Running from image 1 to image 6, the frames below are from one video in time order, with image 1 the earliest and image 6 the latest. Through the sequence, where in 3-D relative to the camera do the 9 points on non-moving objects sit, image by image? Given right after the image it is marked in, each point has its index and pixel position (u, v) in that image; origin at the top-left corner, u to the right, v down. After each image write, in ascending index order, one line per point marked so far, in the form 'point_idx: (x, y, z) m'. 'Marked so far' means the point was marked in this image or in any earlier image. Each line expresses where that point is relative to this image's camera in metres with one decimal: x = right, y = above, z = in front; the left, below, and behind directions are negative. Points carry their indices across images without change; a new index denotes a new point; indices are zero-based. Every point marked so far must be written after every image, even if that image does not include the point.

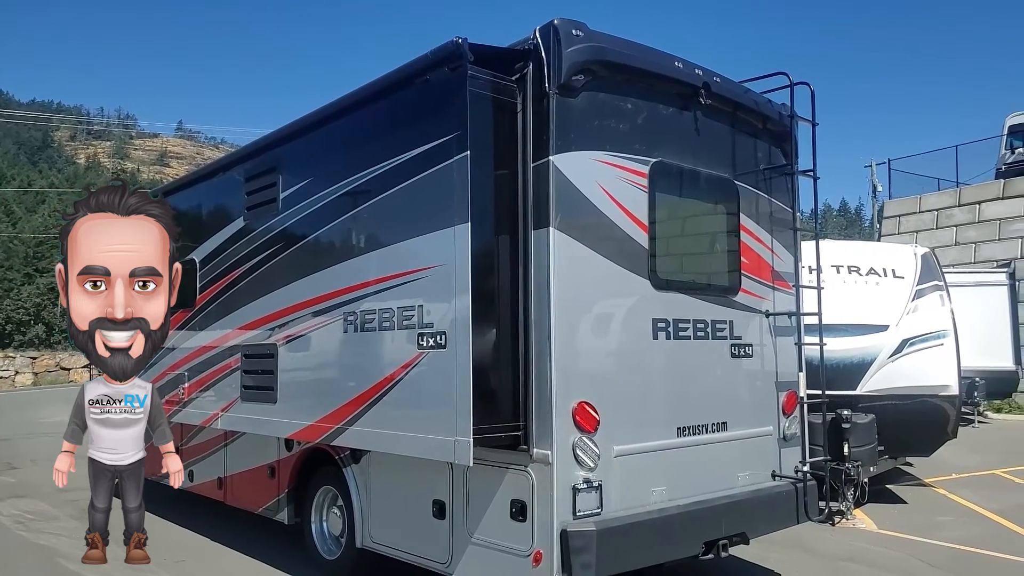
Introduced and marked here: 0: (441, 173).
0: (-0.4, +0.6, +4.2) m
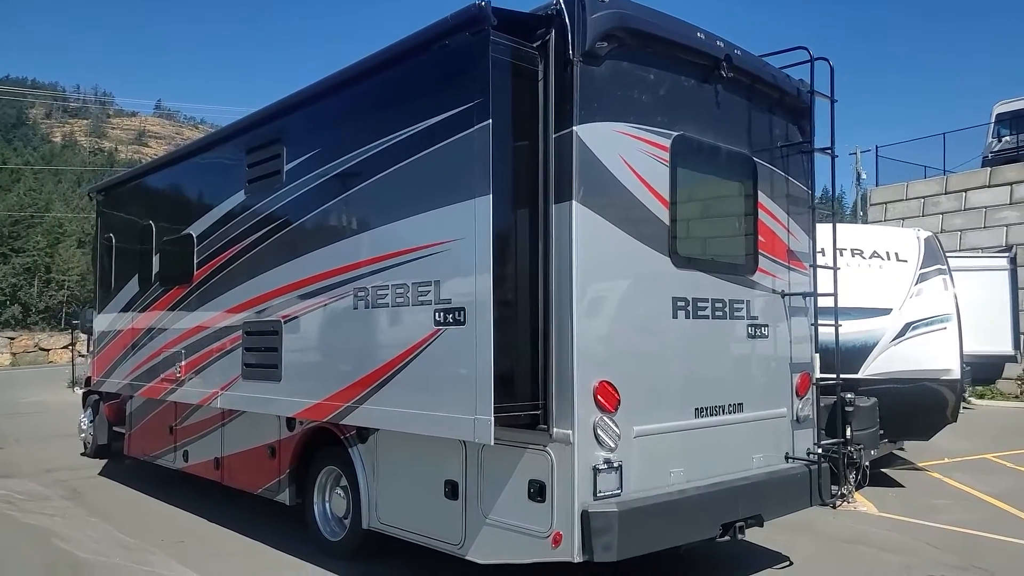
0: (-0.2, +0.7, +4.0) m
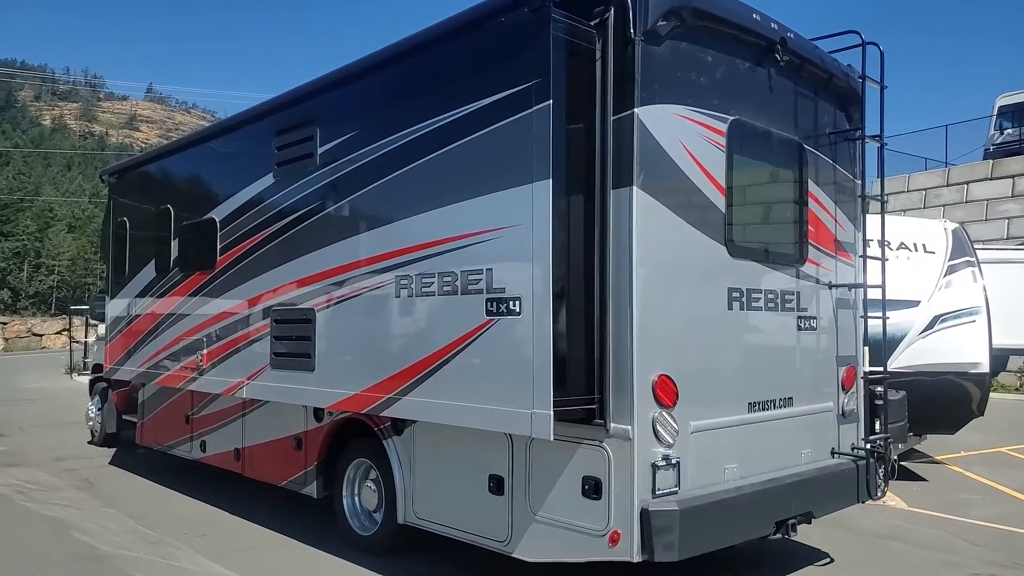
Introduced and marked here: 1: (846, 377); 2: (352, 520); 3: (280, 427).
0: (0.0, +0.8, +3.9) m
1: (+2.2, -0.6, +5.1) m
2: (-1.1, -1.6, +5.4) m
3: (-1.7, -1.0, +5.9) m
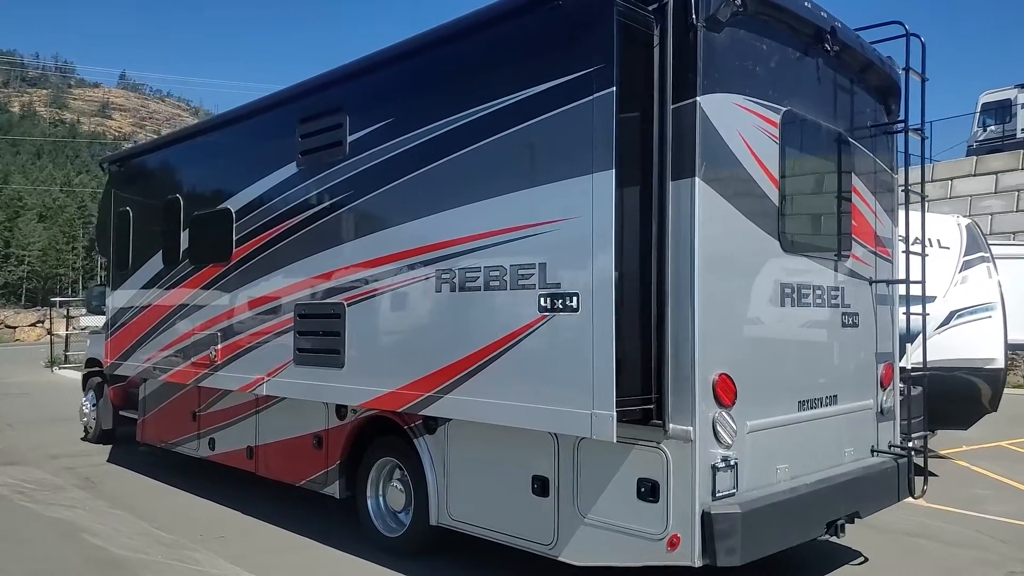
0: (+0.3, +0.8, +3.7) m
1: (+2.4, -0.6, +5.0) m
2: (-0.9, -1.5, +5.2) m
3: (-1.5, -1.0, +5.7) m
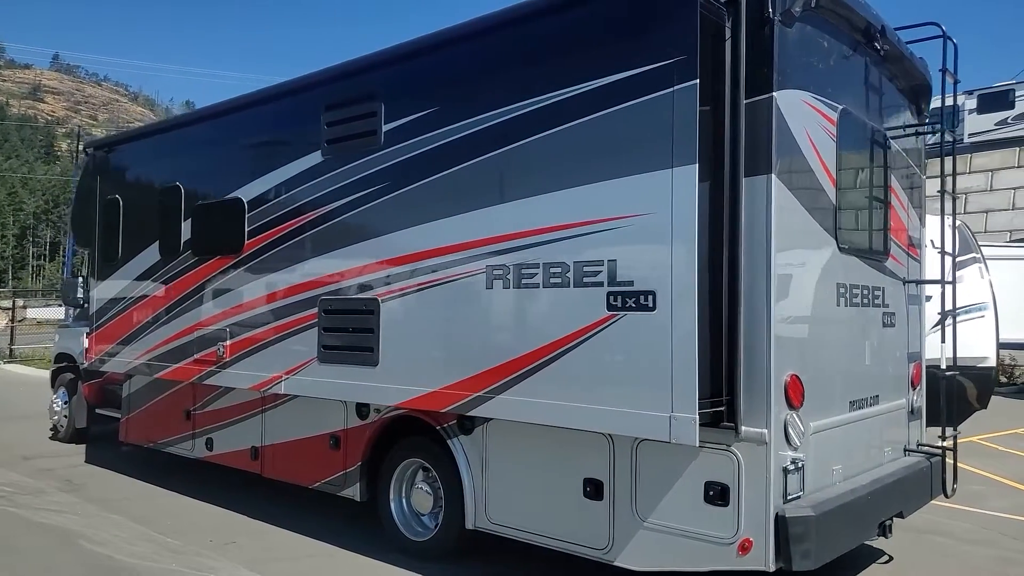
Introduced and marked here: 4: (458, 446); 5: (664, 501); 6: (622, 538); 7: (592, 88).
0: (+0.6, +0.8, +3.6) m
1: (+2.6, -0.5, +5.0) m
2: (-0.7, -1.5, +5.0) m
3: (-1.4, -0.9, +5.4) m
4: (-0.3, -0.9, +4.6) m
5: (+0.7, -1.0, +3.7) m
6: (+0.5, -1.2, +3.9) m
7: (+0.3, +1.0, +3.8) m
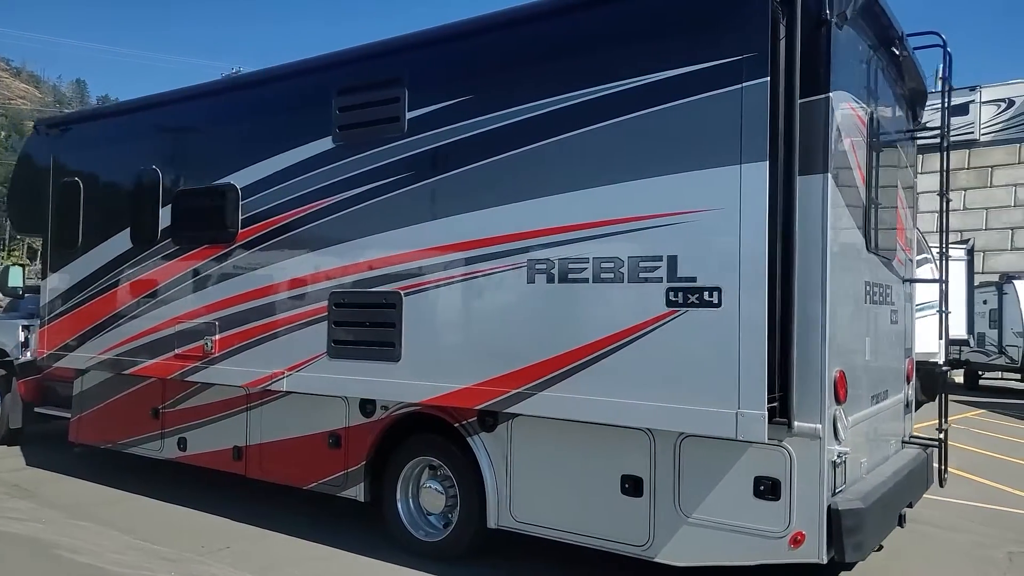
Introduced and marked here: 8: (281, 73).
0: (+0.8, +0.8, +3.6) m
1: (+2.6, -0.5, +5.2) m
2: (-0.6, -1.5, +4.9) m
3: (-1.3, -0.9, +5.2) m
4: (-0.2, -0.9, +4.4) m
5: (+0.9, -1.0, +3.7) m
6: (+0.7, -1.2, +3.9) m
7: (+0.6, +1.0, +3.7) m
8: (-1.6, +1.4, +5.1) m
